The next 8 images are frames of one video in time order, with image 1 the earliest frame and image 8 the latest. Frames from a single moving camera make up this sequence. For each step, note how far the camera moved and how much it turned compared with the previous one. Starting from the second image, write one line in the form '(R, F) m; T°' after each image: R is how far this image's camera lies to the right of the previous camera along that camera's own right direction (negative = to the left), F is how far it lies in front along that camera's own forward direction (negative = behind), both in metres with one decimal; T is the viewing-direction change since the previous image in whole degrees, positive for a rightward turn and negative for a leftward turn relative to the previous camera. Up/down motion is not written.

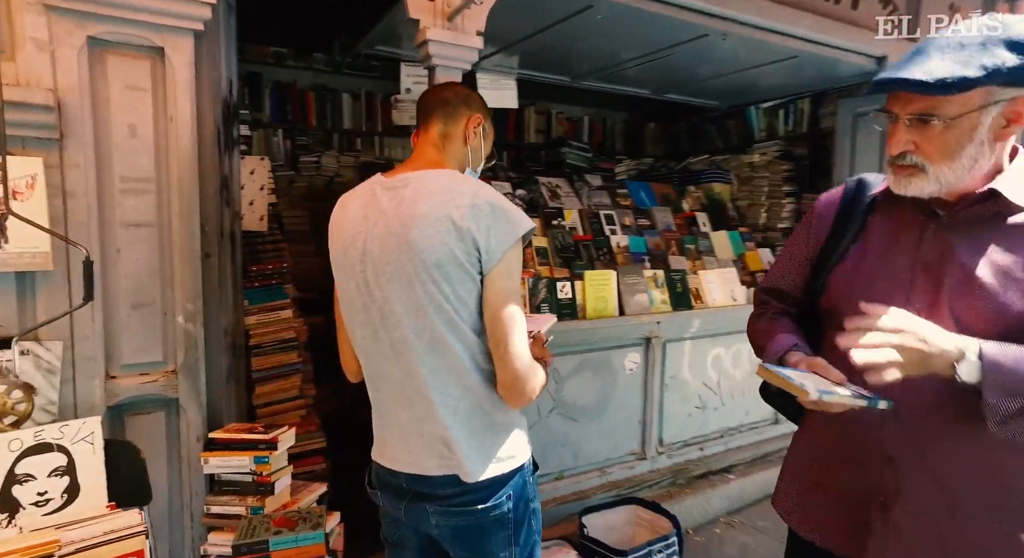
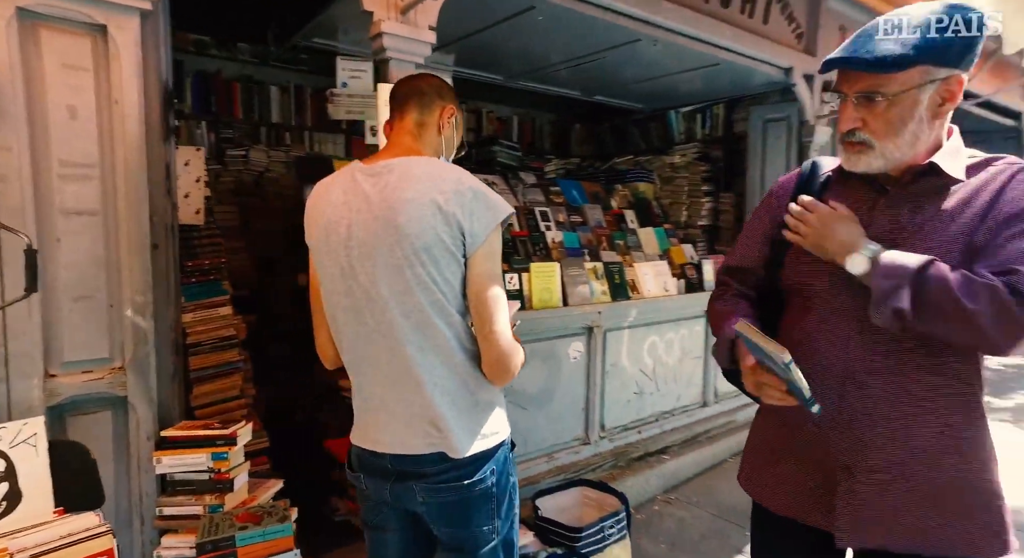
(-0.2, -0.1) m; +8°
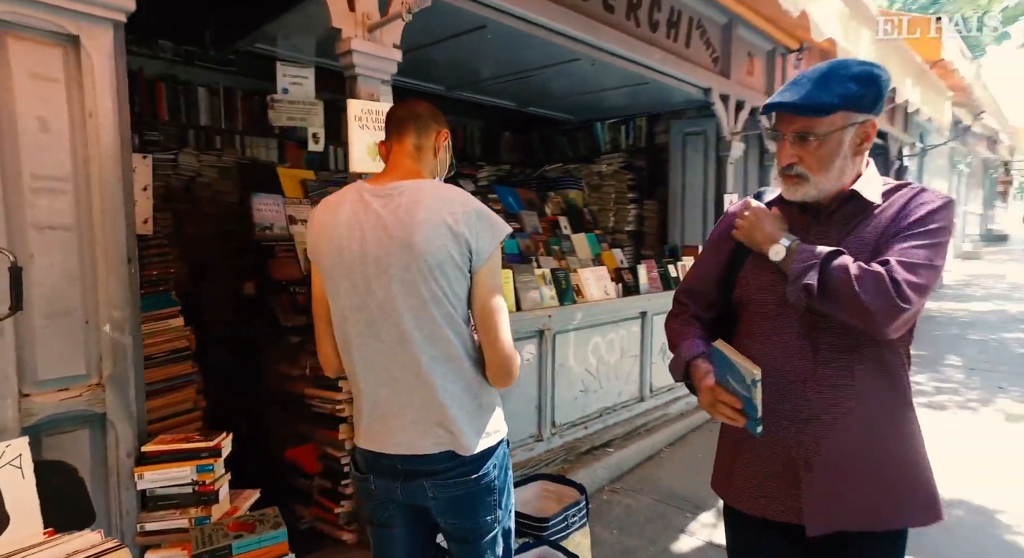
(-0.2, -0.1) m; +8°
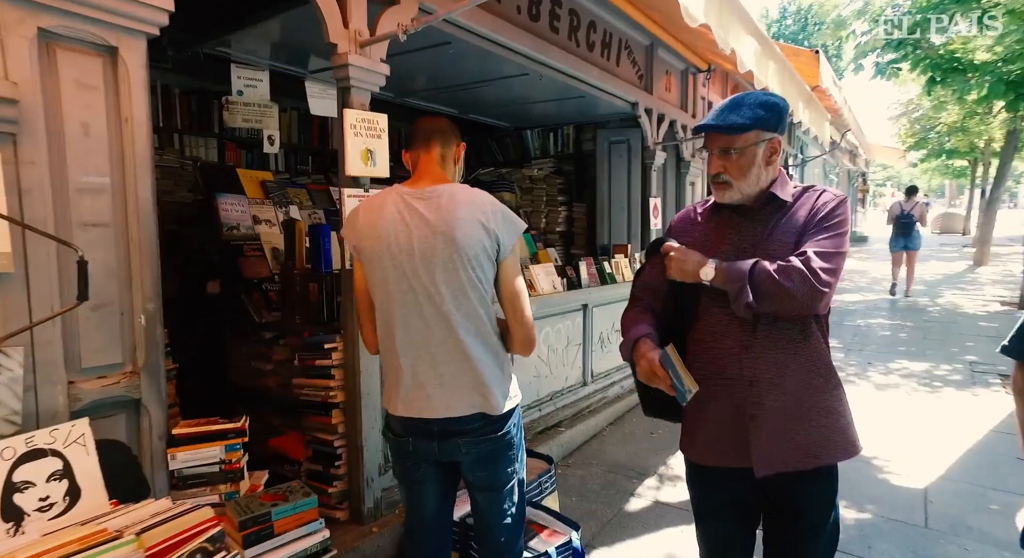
(-0.3, -0.3) m; +9°
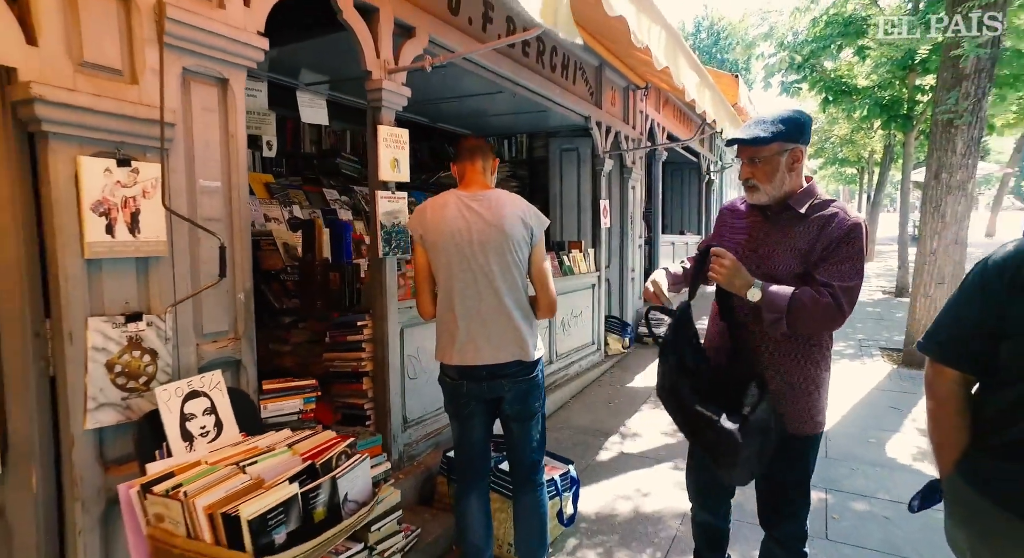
(-0.4, -0.6) m; +7°
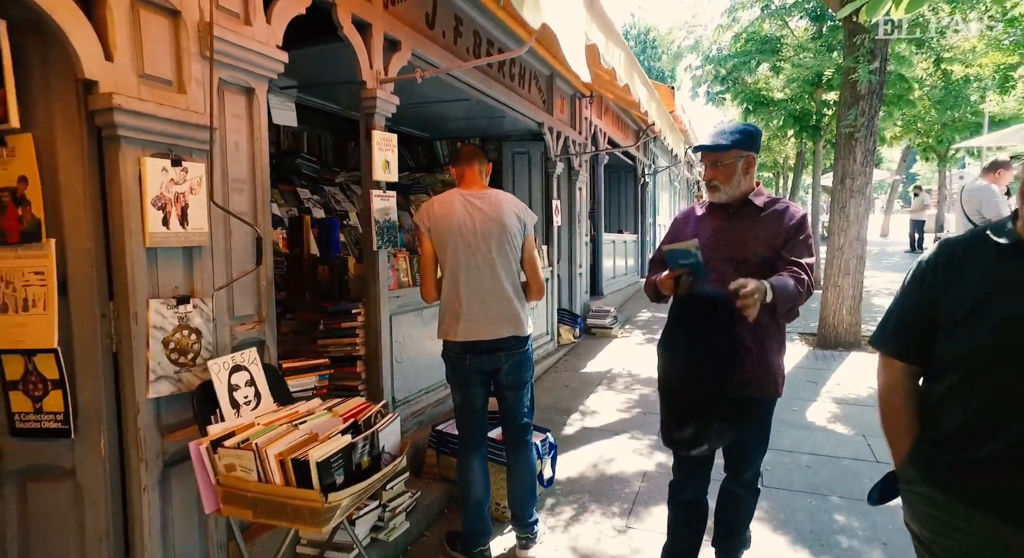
(-0.3, -0.4) m; +6°
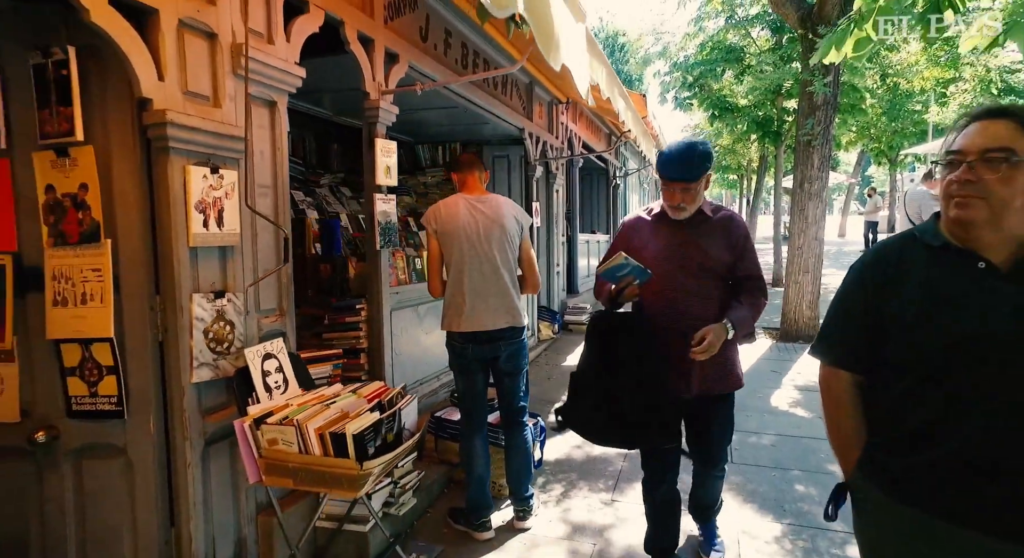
(-0.2, -0.3) m; +3°
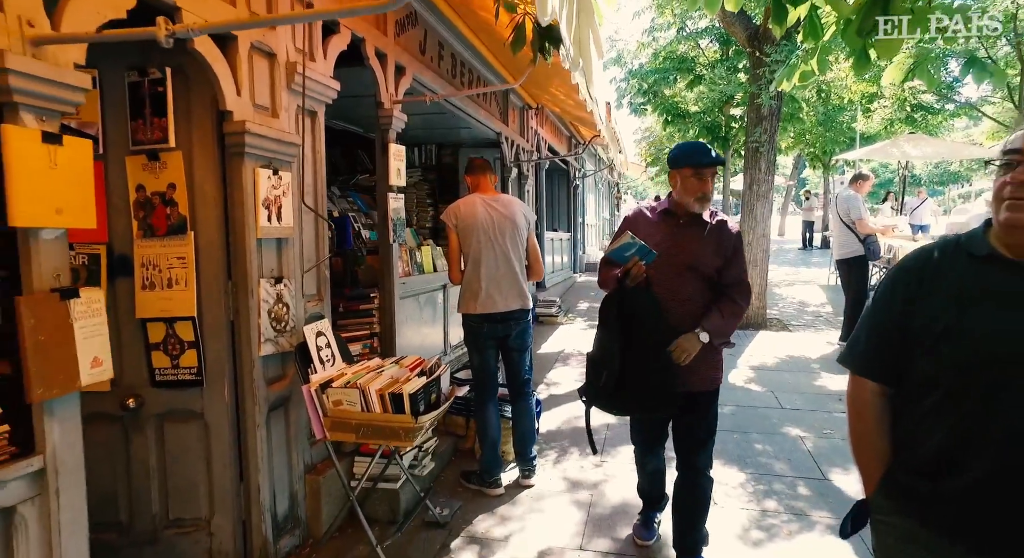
(-0.3, -0.5) m; +5°
